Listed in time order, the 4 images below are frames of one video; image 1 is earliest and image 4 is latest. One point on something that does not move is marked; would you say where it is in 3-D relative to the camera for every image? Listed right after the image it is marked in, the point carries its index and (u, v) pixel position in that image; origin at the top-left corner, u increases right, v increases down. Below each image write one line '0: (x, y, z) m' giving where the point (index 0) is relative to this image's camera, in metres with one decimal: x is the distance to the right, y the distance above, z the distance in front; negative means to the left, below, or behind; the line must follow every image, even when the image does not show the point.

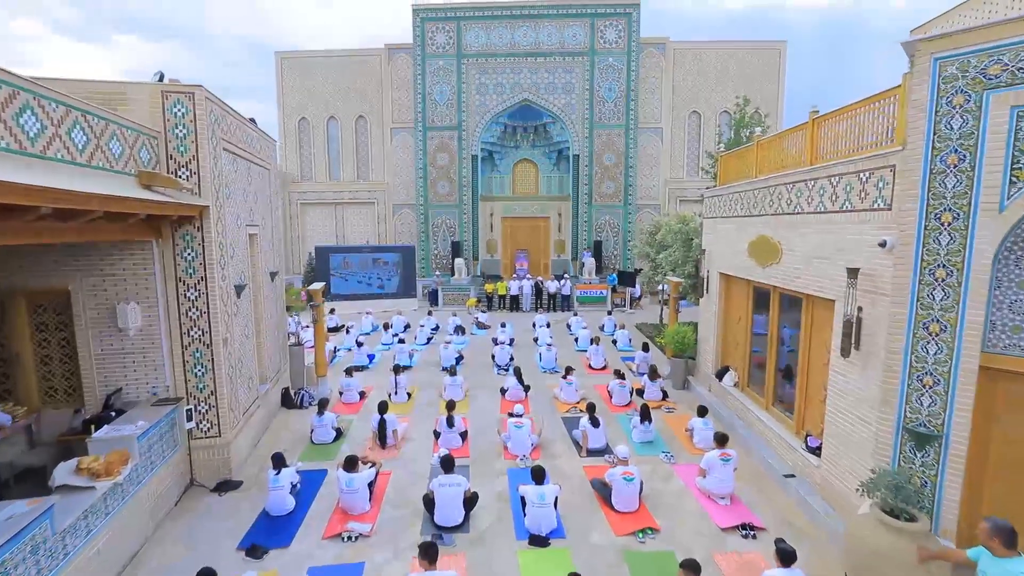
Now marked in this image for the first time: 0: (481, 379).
0: (-0.6, -1.8, +9.4) m
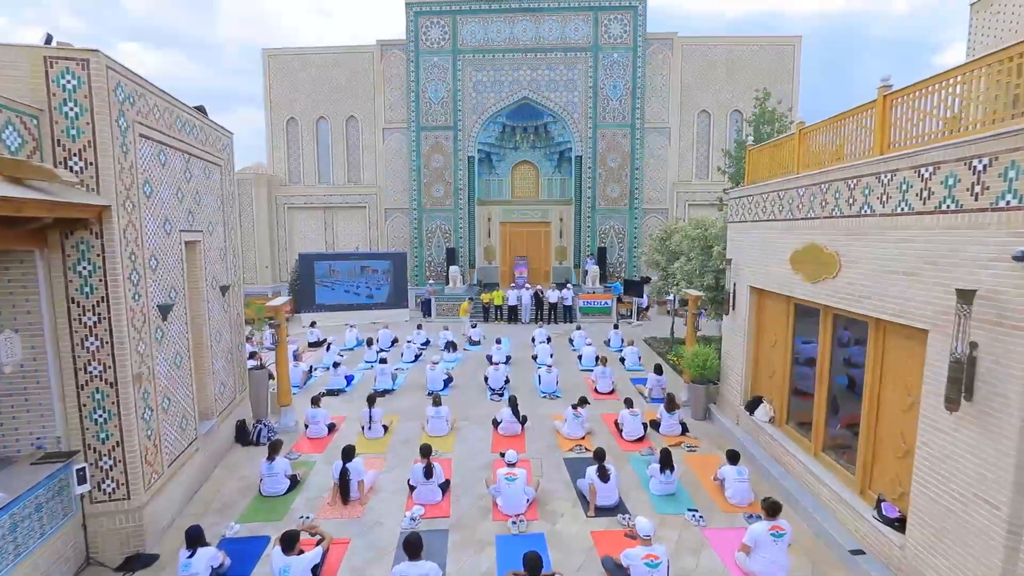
0: (-0.7, -2.0, +8.2) m
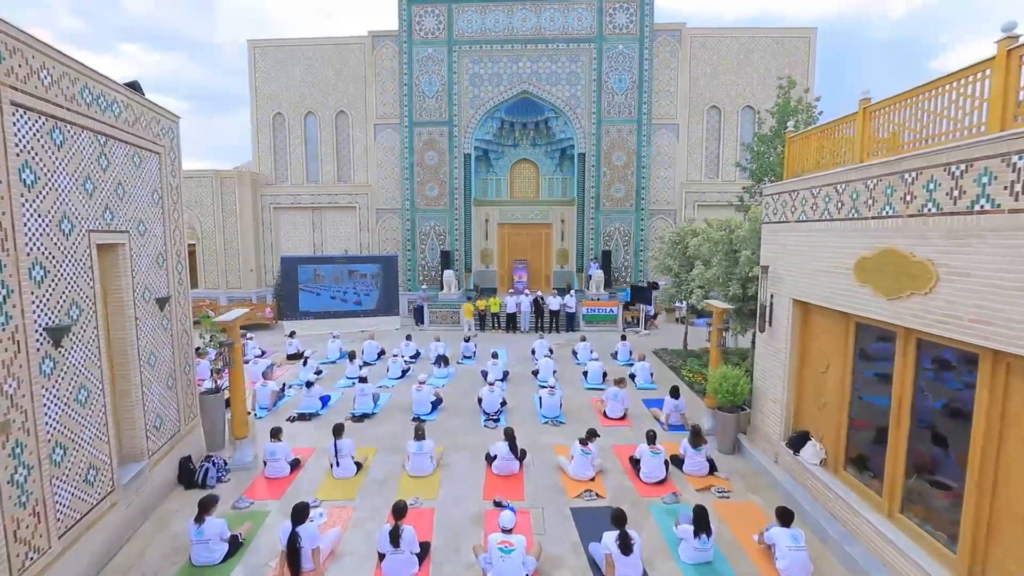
0: (-0.7, -2.2, +7.1) m
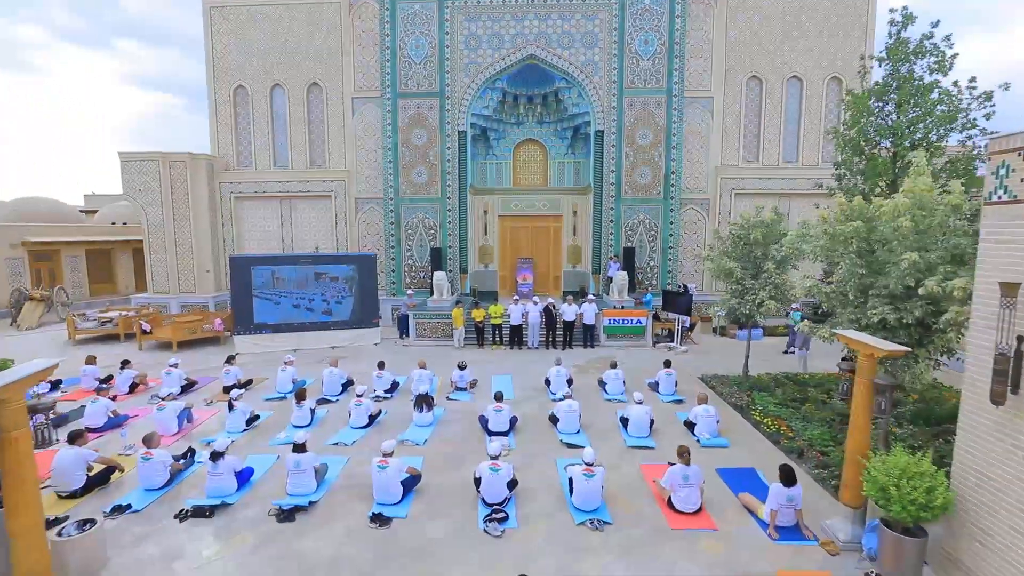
0: (-0.6, -2.4, +4.3) m
